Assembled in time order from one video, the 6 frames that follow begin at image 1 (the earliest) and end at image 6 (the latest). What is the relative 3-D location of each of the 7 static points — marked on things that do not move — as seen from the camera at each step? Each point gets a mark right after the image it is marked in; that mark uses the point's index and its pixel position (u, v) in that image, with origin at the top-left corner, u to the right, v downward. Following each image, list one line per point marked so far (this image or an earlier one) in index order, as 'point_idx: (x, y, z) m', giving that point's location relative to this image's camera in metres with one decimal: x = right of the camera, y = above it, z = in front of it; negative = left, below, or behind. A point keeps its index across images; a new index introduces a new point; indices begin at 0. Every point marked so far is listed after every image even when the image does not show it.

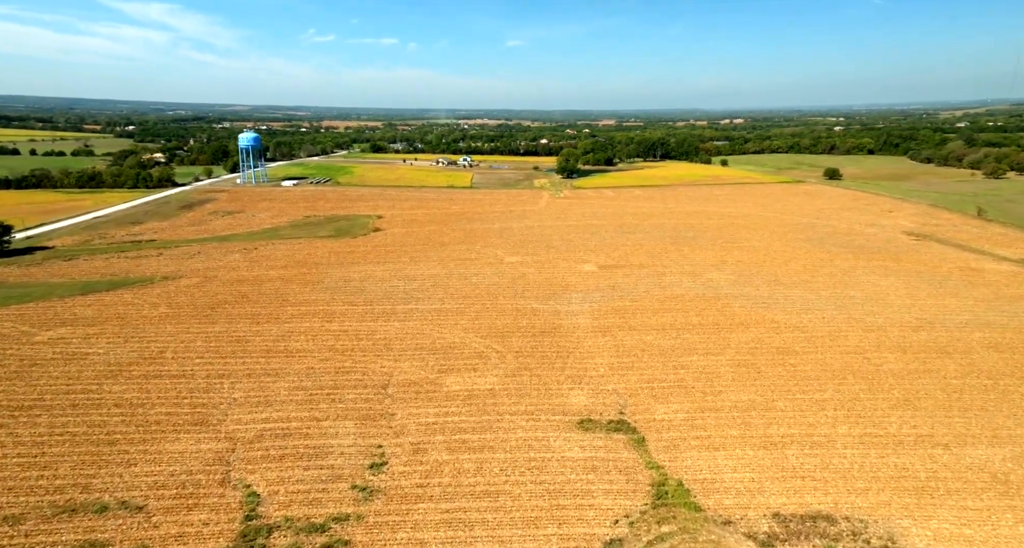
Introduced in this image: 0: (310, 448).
0: (-5.7, -4.9, +15.6) m
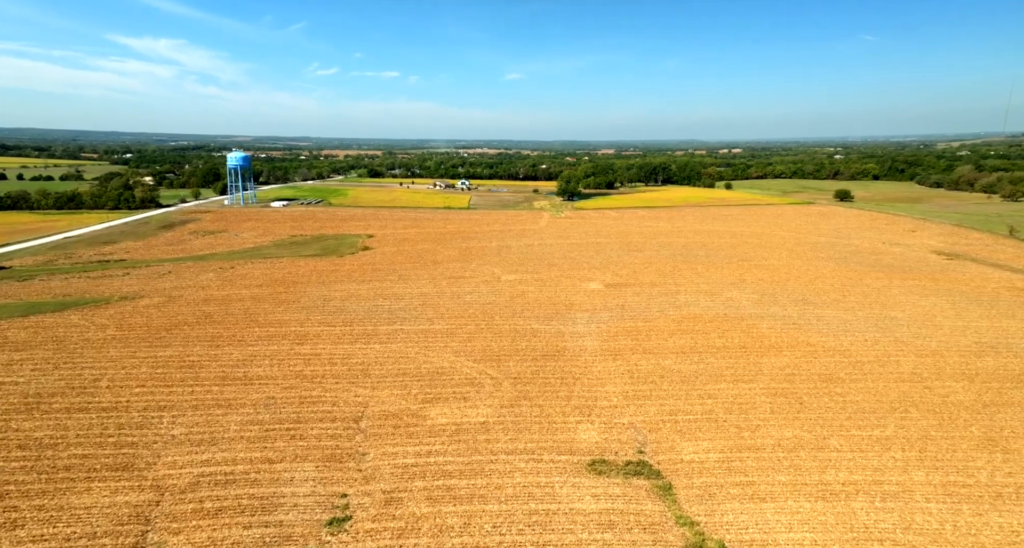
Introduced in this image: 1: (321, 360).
0: (-5.8, -5.1, +12.5) m
1: (-6.7, -3.0, +19.4) m
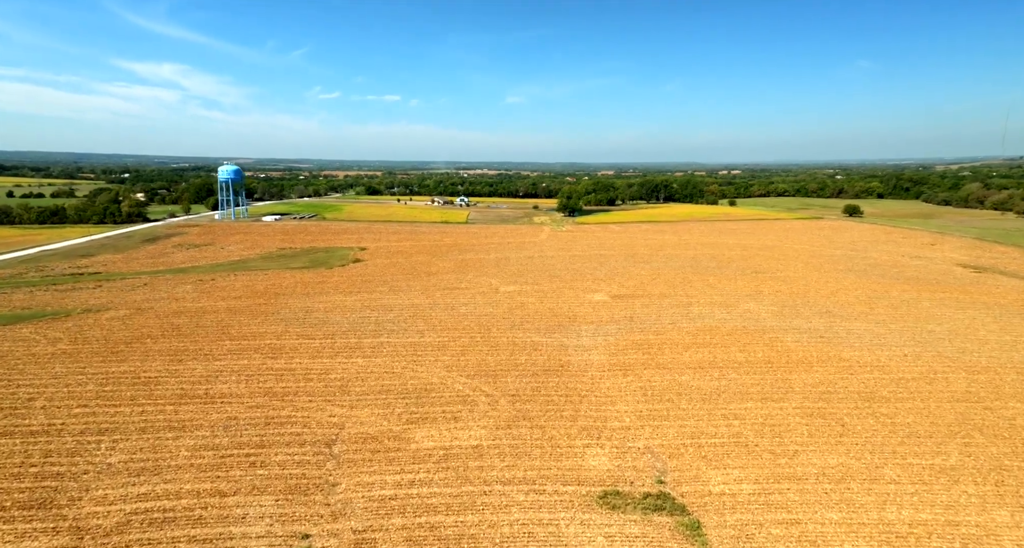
0: (-5.9, -5.0, +10.3) m
1: (-6.7, -3.2, +17.2) m
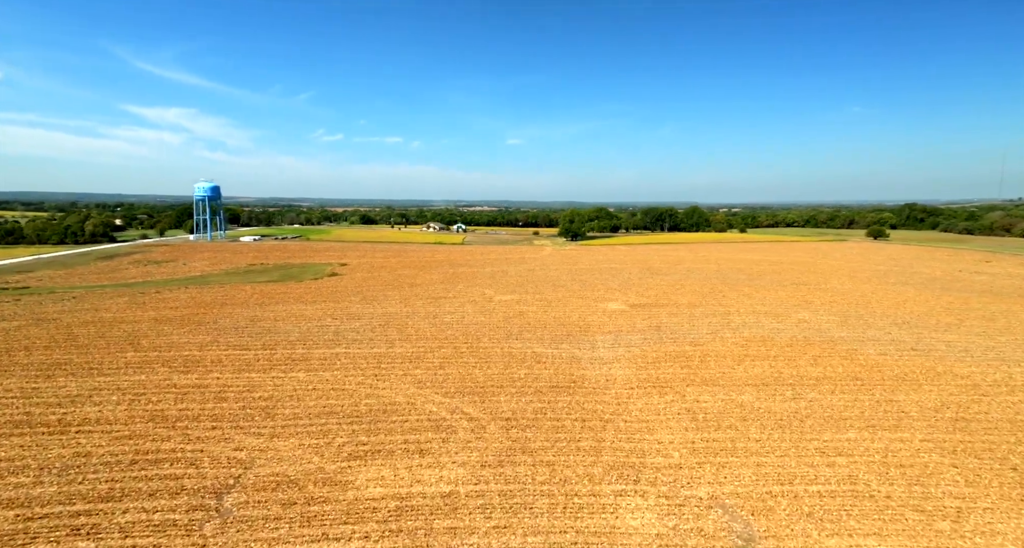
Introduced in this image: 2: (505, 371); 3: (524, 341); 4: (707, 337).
0: (-6.0, -3.9, +5.3) m
1: (-6.9, -2.7, +12.4) m
2: (-0.2, -2.5, +14.2) m
3: (+0.4, -2.1, +16.8) m
4: (+6.1, -2.0, +17.2) m
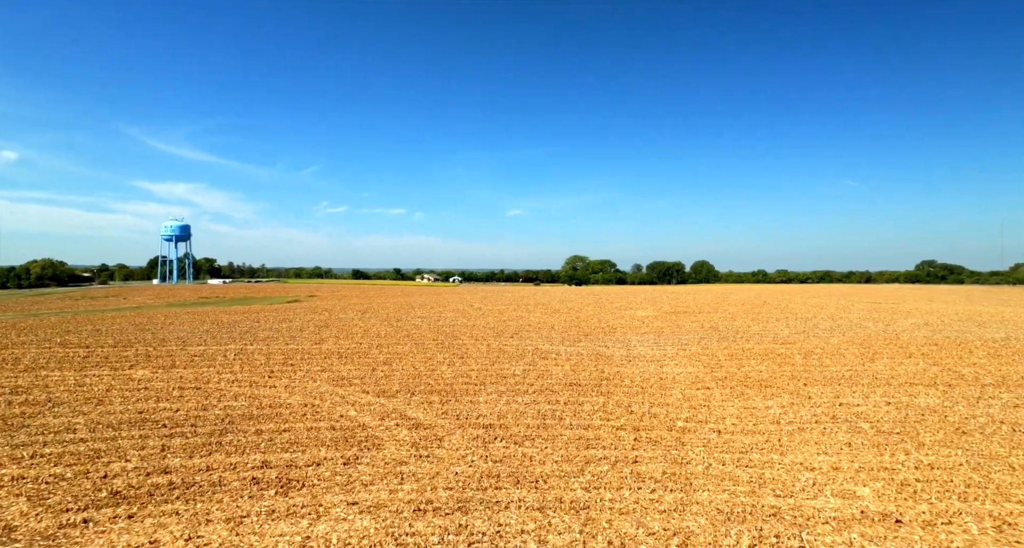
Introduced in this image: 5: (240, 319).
0: (-6.2, -1.8, -0.4) m
1: (-7.0, -1.4, +6.8) m
2: (-0.3, -1.5, +8.6) m
3: (+0.2, -1.4, +11.2) m
4: (+5.9, -1.3, +11.6) m
5: (-7.3, -1.2, +14.6) m
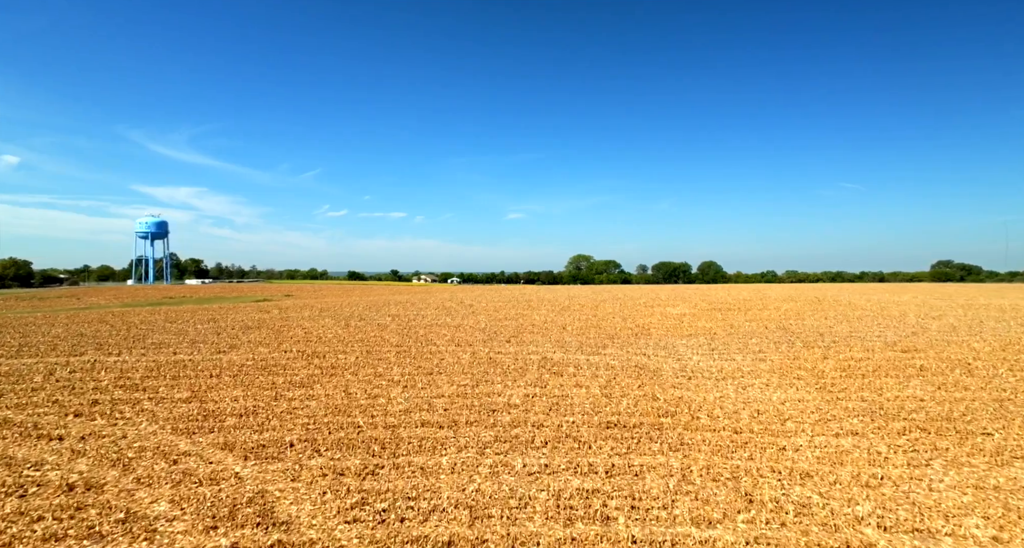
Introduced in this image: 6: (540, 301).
0: (-6.2, -1.4, -3.7) m
1: (-7.1, -1.1, +3.4) m
2: (-0.4, -1.2, +5.3) m
3: (+0.2, -1.0, +7.8) m
4: (+5.9, -1.0, +8.2) m
5: (-7.3, -0.9, +11.3) m
6: (+0.9, -0.8, +15.5) m
